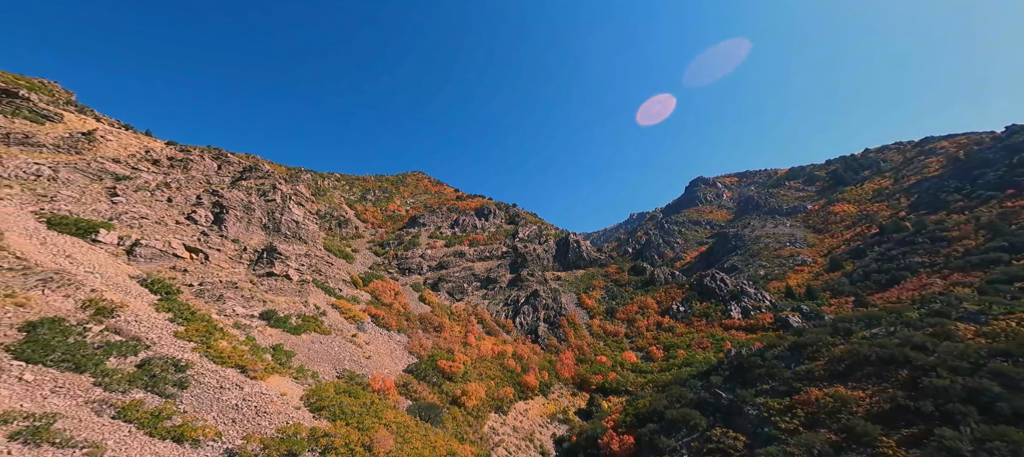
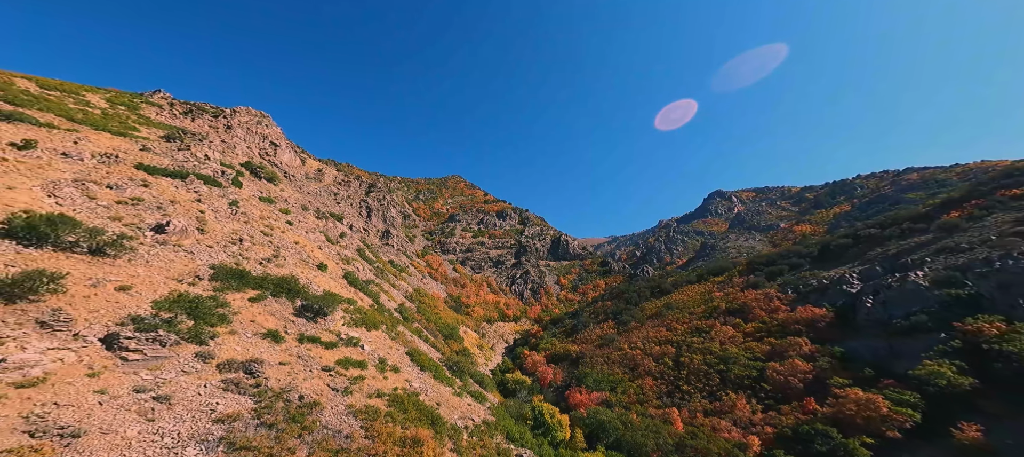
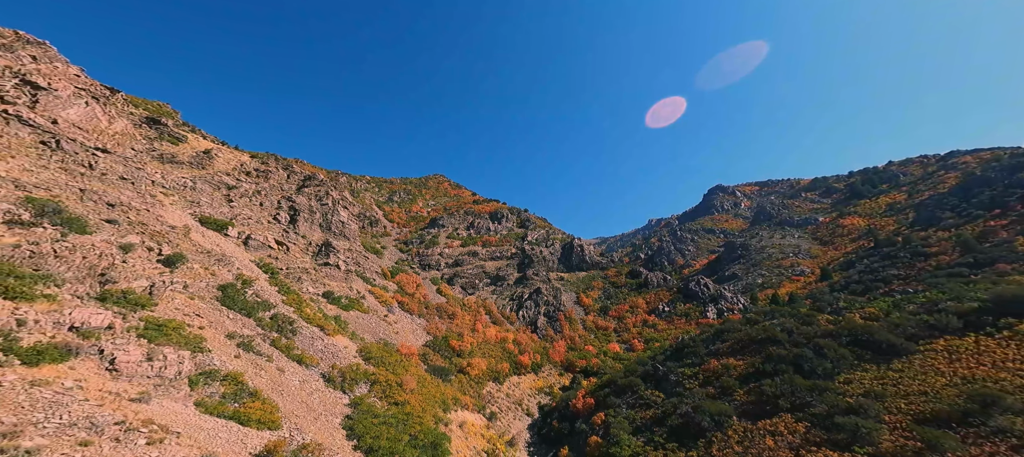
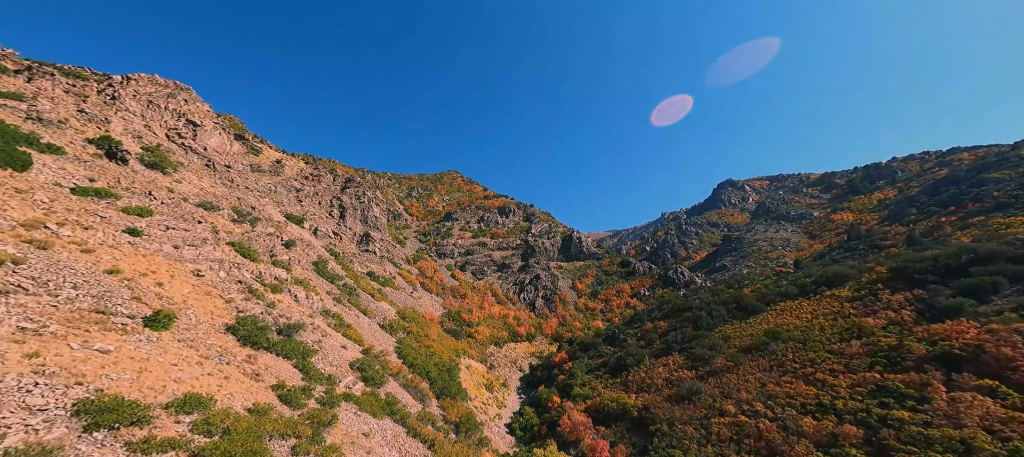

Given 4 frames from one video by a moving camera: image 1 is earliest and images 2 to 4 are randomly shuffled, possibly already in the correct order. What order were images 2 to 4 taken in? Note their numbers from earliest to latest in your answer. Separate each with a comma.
3, 4, 2
